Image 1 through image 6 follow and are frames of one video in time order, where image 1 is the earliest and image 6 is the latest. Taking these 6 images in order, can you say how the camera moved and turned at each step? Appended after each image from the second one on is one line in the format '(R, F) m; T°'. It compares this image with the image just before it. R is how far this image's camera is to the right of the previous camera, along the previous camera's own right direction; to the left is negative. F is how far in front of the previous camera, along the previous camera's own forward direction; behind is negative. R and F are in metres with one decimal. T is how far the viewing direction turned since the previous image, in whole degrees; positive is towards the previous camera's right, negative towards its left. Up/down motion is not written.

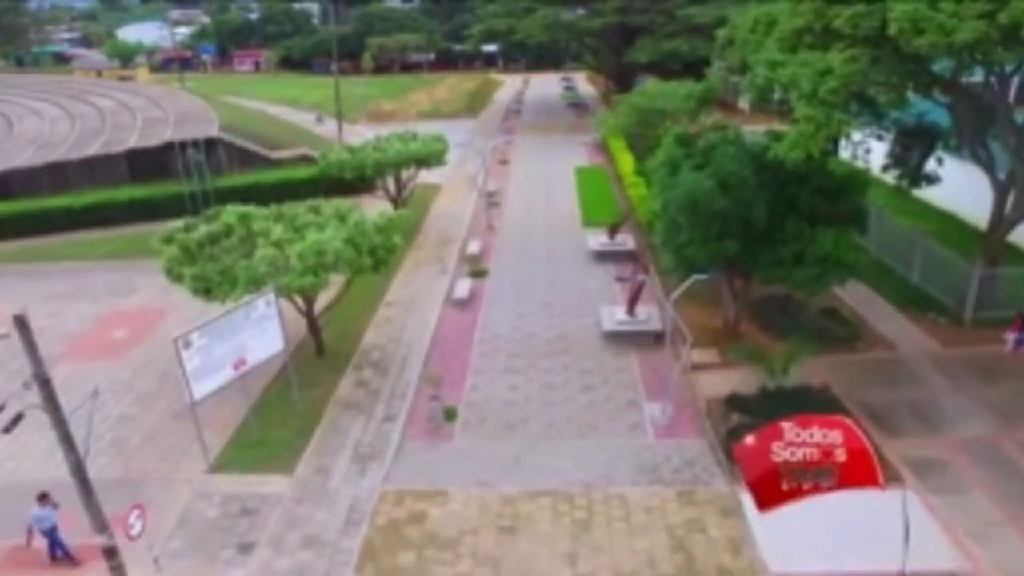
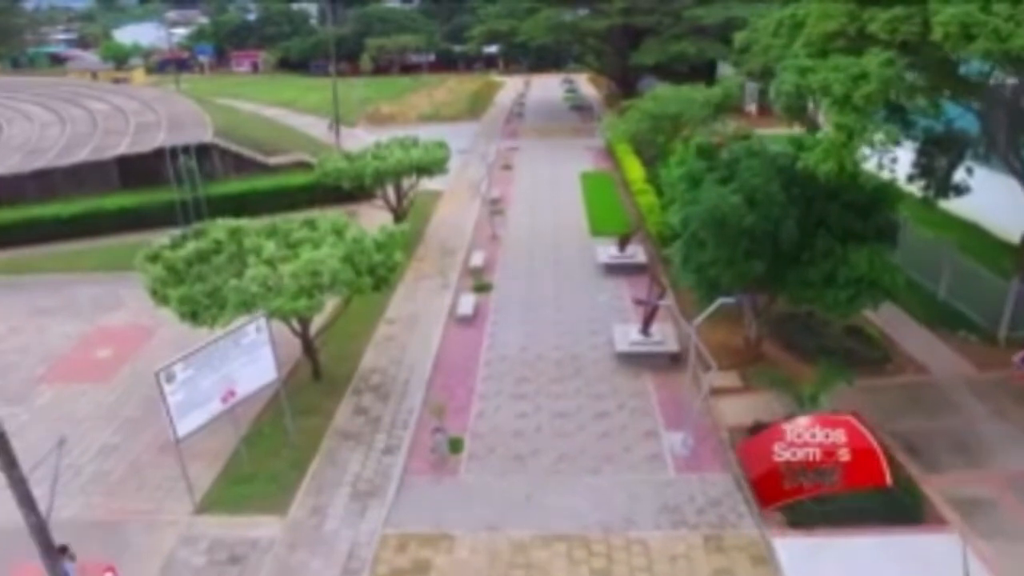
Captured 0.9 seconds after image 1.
(-0.2, +1.2) m; 0°
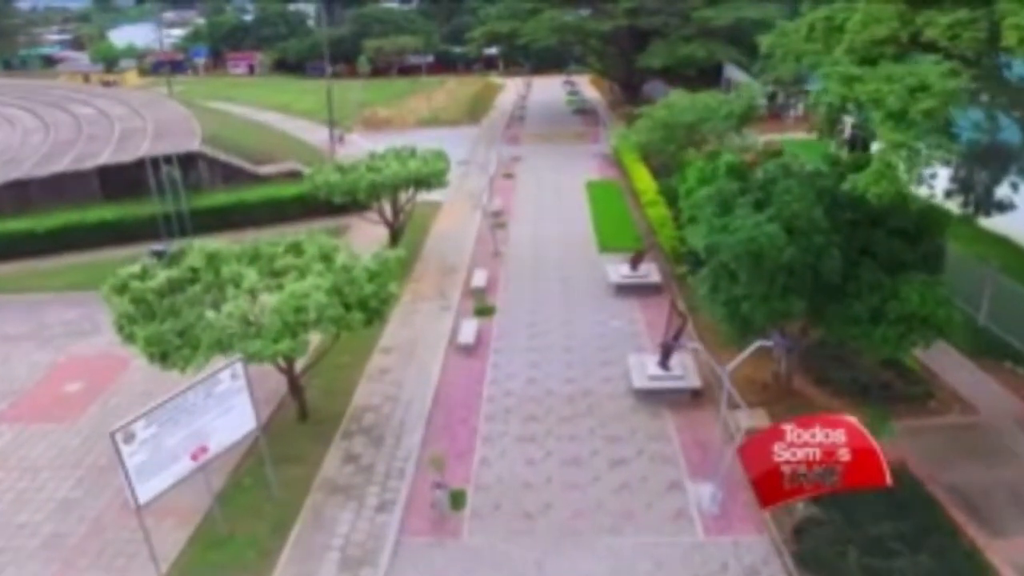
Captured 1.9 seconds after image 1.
(-0.2, +1.8) m; 0°
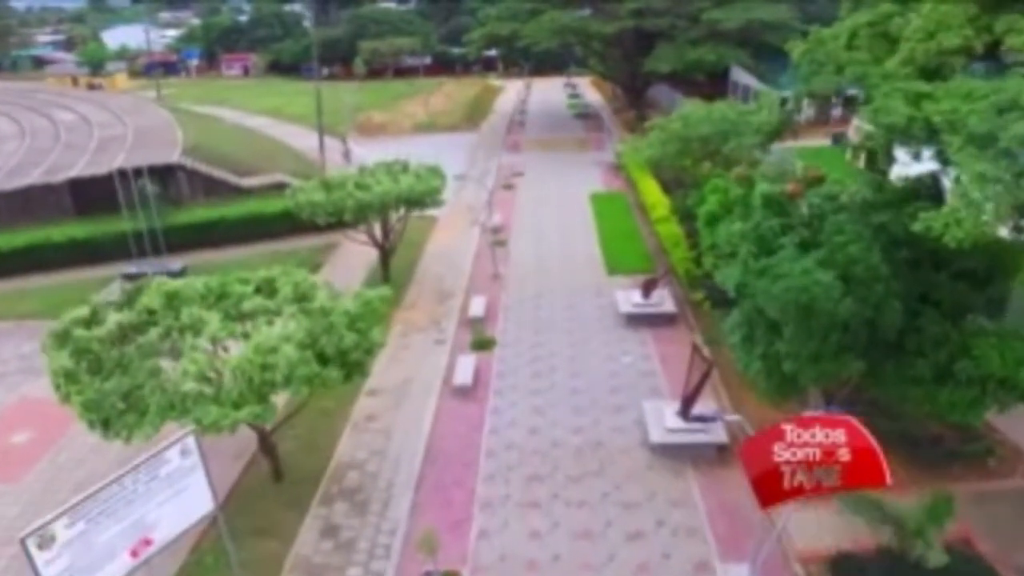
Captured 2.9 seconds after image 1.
(-0.1, +2.1) m; 0°
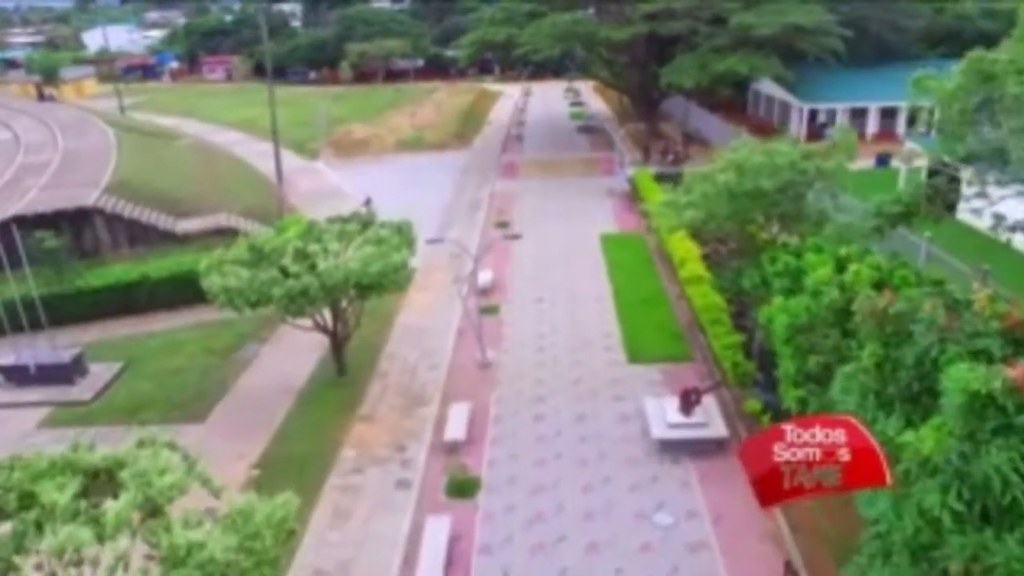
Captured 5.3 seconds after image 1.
(+0.2, +6.0) m; 0°
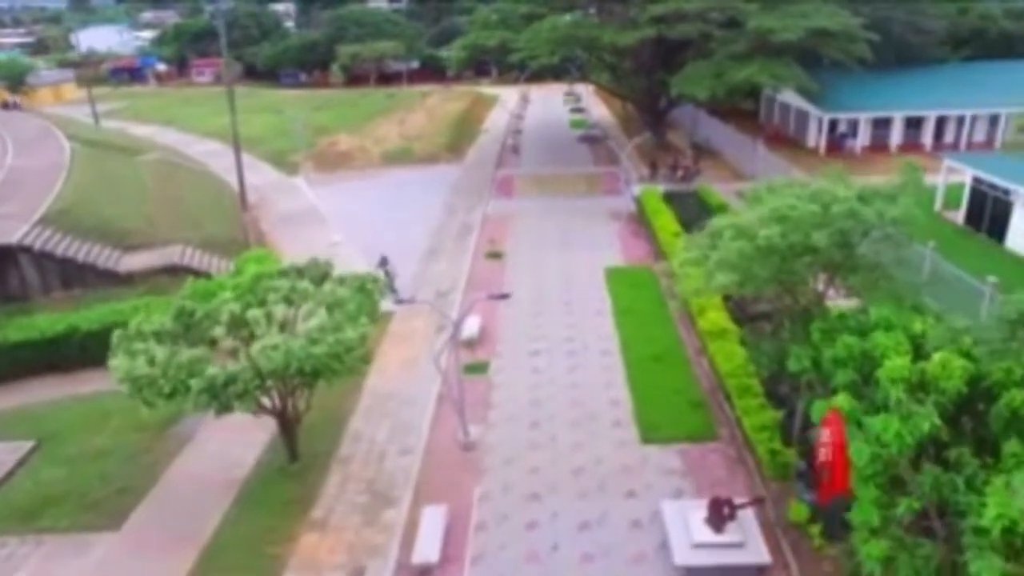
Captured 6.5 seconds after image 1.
(+0.3, +3.4) m; 0°
